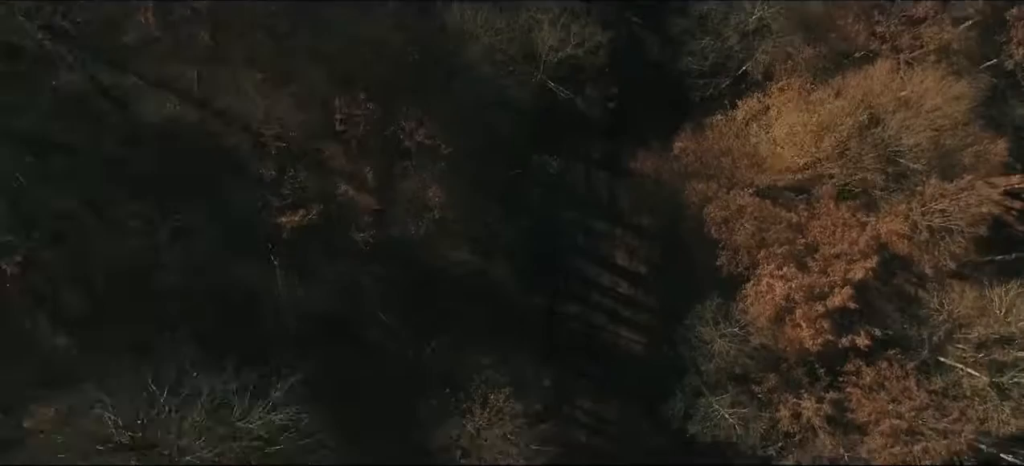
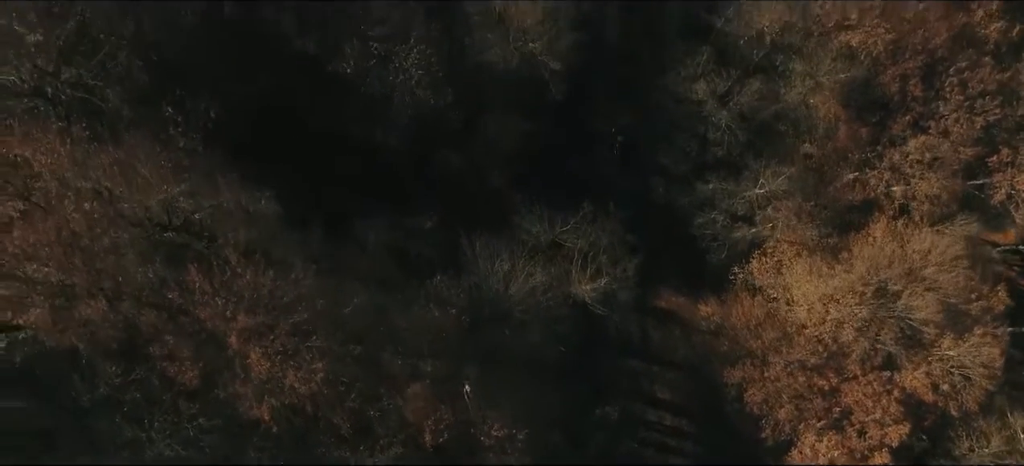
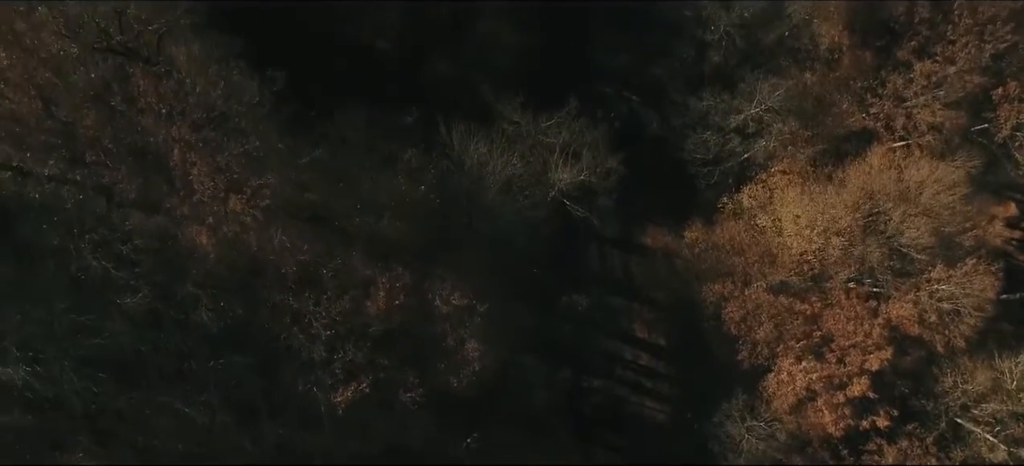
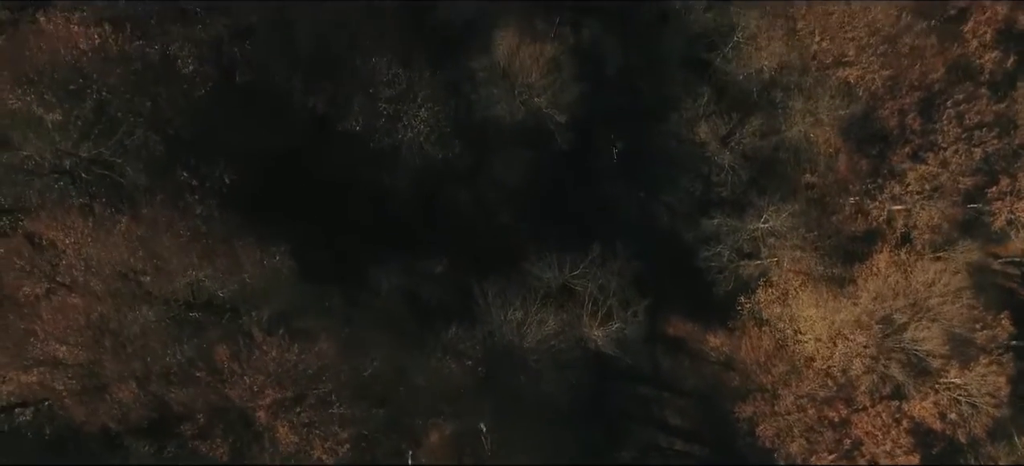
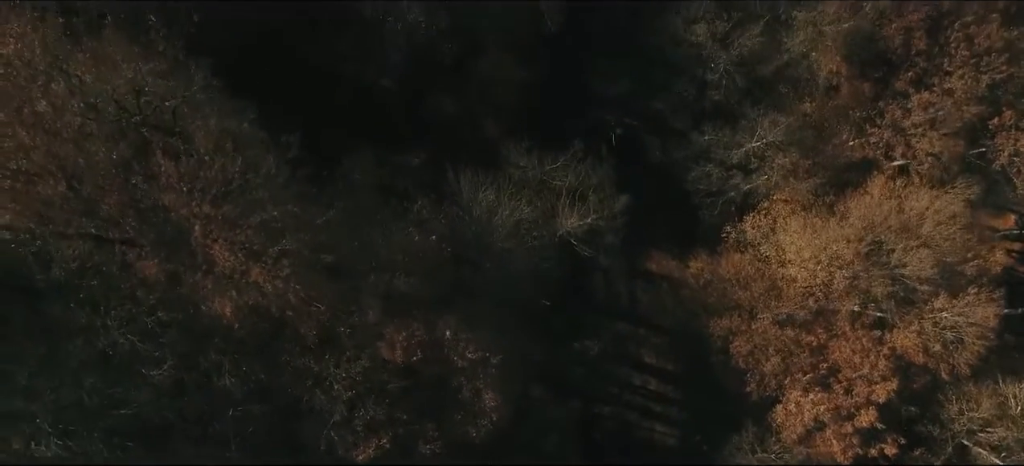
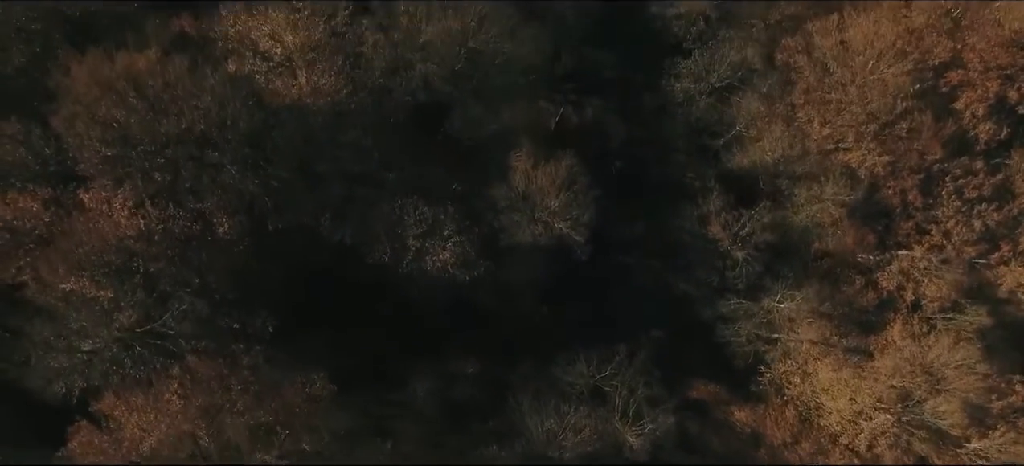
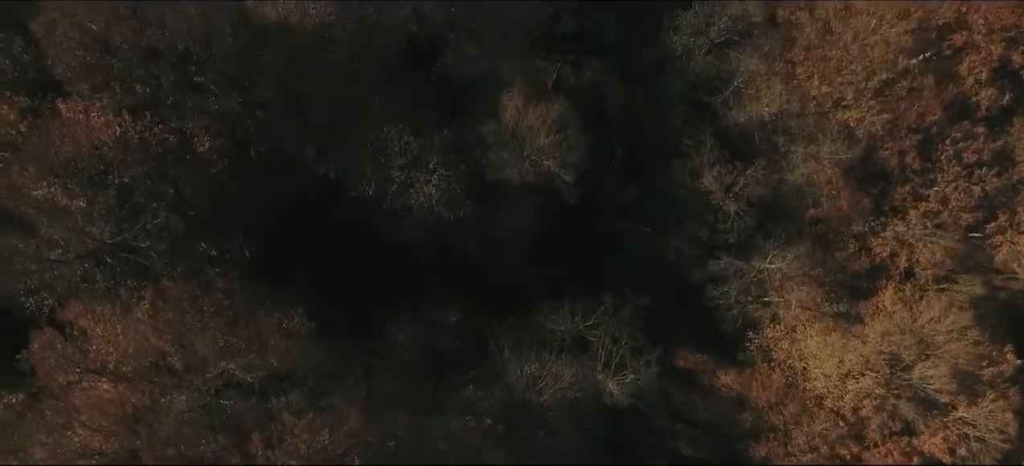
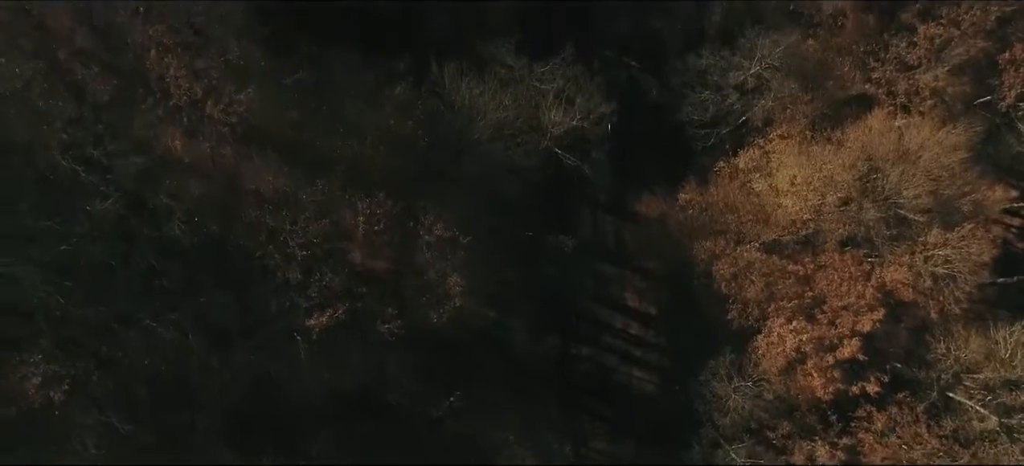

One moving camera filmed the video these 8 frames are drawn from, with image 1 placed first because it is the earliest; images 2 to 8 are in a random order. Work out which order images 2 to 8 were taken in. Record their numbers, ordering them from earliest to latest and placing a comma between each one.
8, 3, 5, 2, 4, 7, 6
